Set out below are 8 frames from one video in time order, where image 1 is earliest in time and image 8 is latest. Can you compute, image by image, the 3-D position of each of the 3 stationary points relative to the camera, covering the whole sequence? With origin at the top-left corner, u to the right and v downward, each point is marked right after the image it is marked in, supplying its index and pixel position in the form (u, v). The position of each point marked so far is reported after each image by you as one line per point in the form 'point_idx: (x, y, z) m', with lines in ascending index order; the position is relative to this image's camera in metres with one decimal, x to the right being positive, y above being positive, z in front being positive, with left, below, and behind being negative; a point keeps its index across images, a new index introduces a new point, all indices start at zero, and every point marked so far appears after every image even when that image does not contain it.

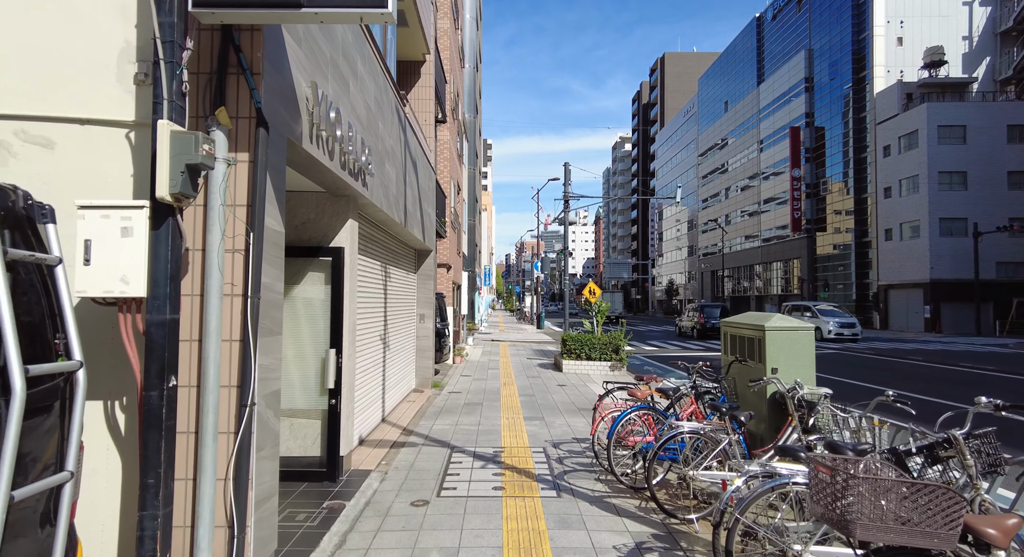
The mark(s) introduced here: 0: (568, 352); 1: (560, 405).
0: (+1.5, -2.1, +15.3) m
1: (+0.8, -2.3, +9.9) m
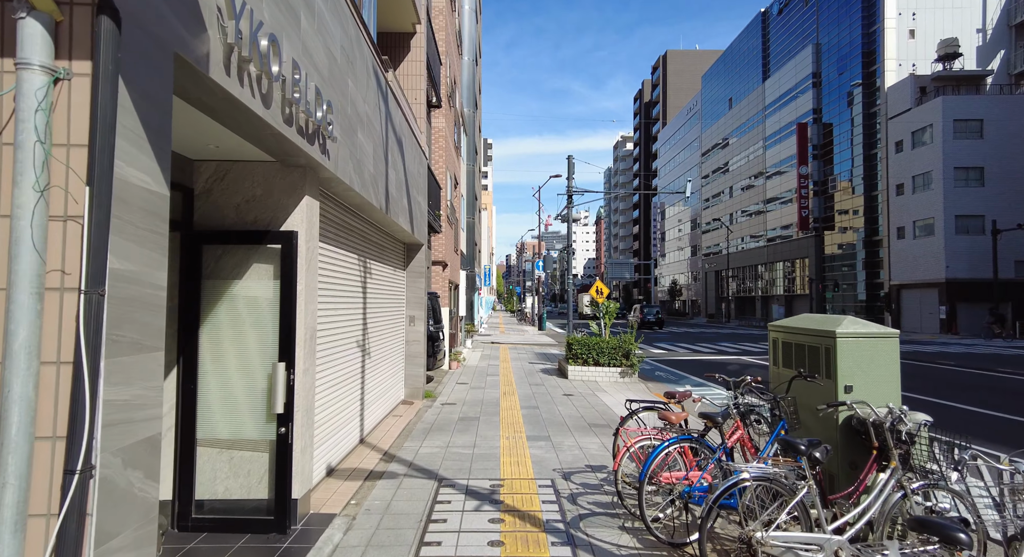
0: (+1.6, -2.0, +14.1) m
1: (+0.8, -2.2, +8.6) m
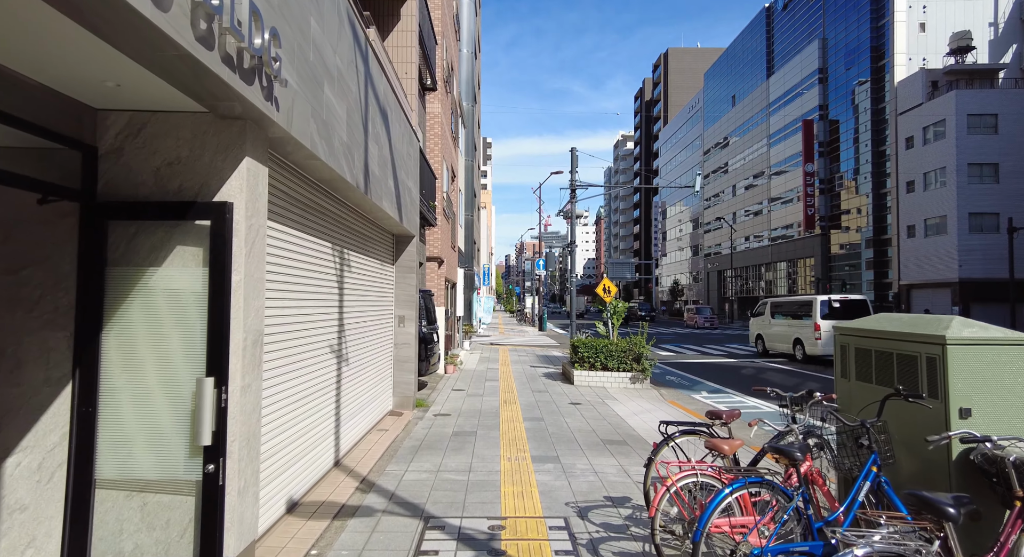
0: (+1.6, -2.0, +13.0) m
1: (+0.9, -2.1, +7.6) m
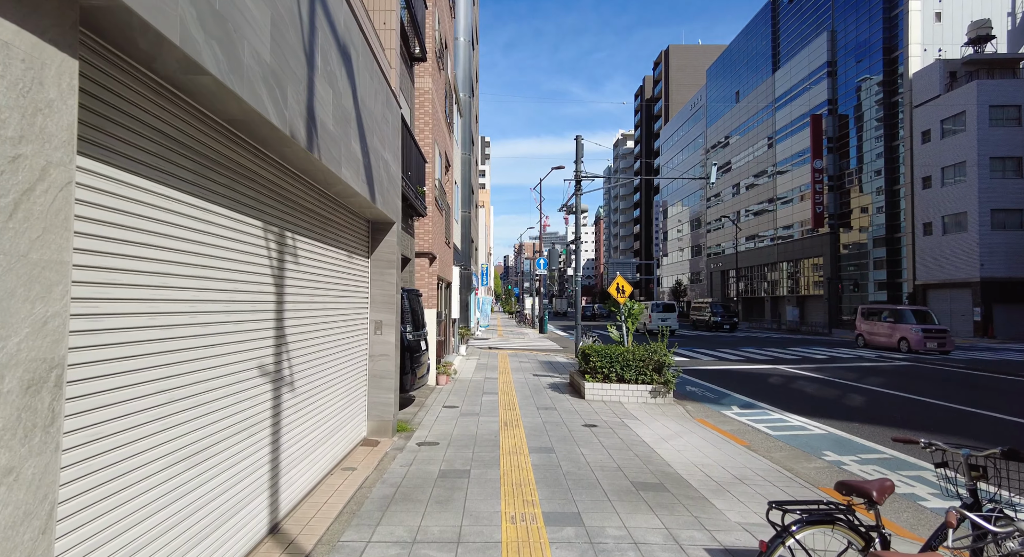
0: (+1.6, -1.9, +11.3) m
1: (+0.9, -2.1, +5.8) m
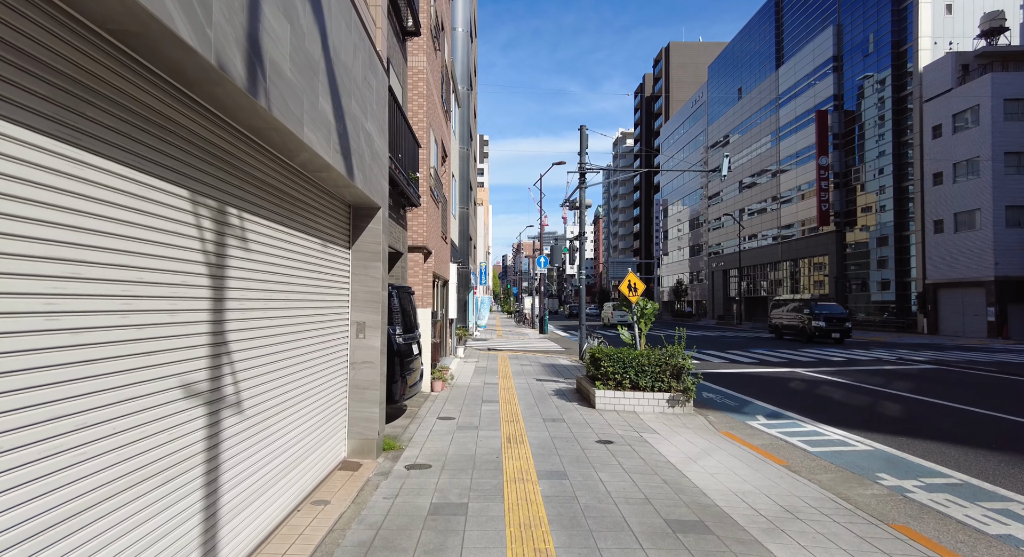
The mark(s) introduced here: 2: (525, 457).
0: (+1.6, -1.9, +10.2) m
1: (+1.0, -2.0, +4.8) m
2: (+0.2, -2.1, +6.7) m
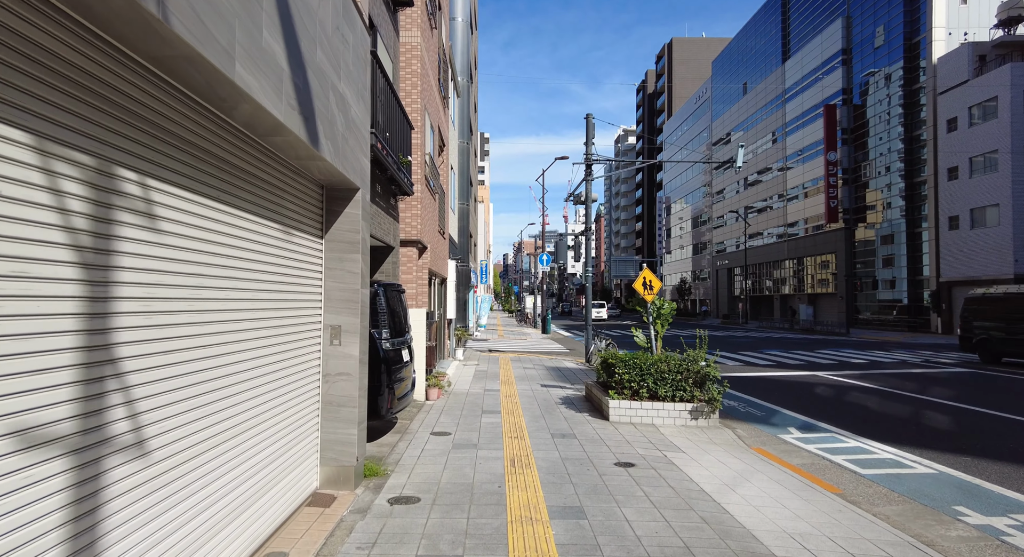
0: (+1.7, -1.8, +9.1) m
1: (+1.0, -2.0, +3.7) m
2: (+0.2, -2.0, +5.6) m
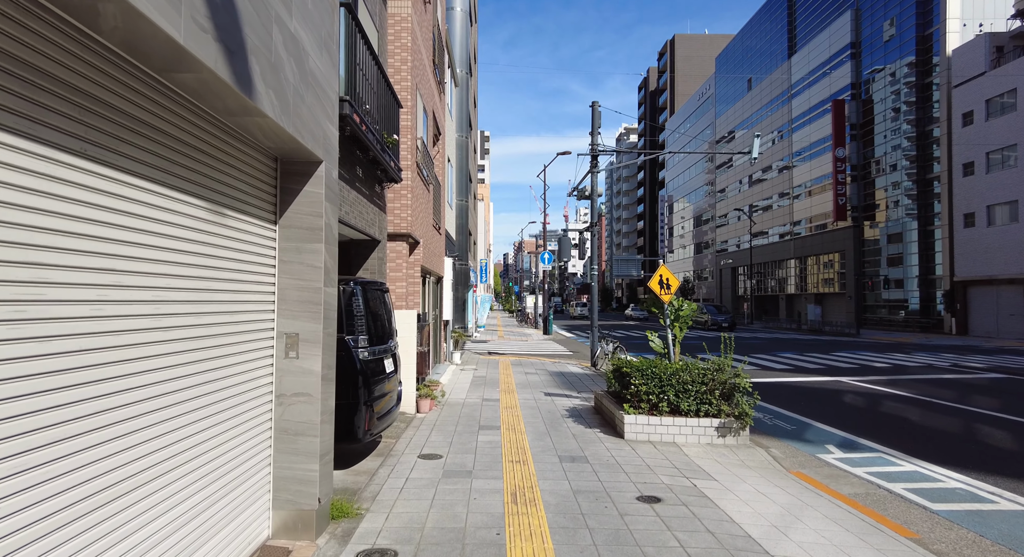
0: (+1.7, -1.8, +8.0) m
1: (+1.0, -1.9, +2.6) m
2: (+0.2, -2.0, +4.5) m
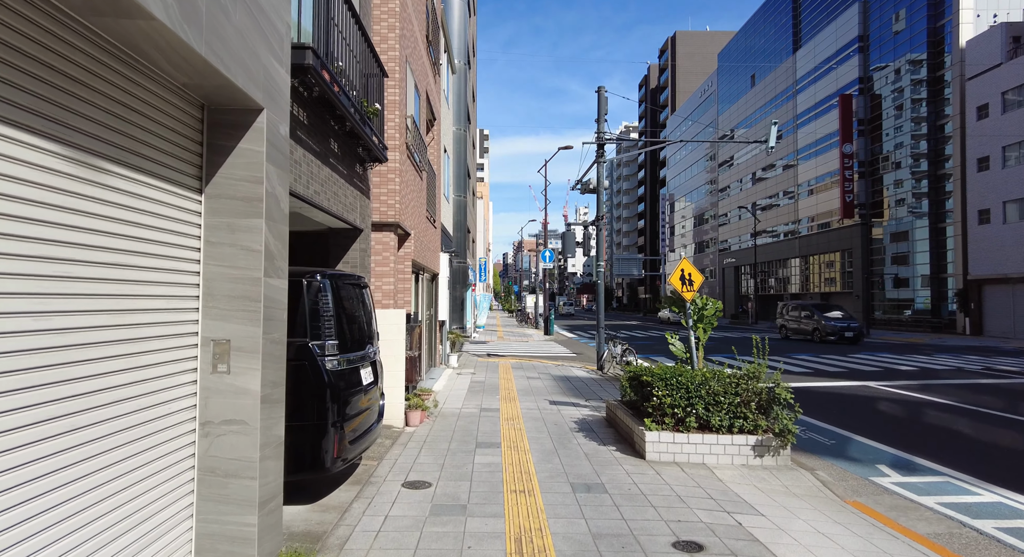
0: (+1.7, -1.7, +6.9) m
1: (+1.1, -1.9, +1.5) m
2: (+0.3, -1.9, +3.4) m
